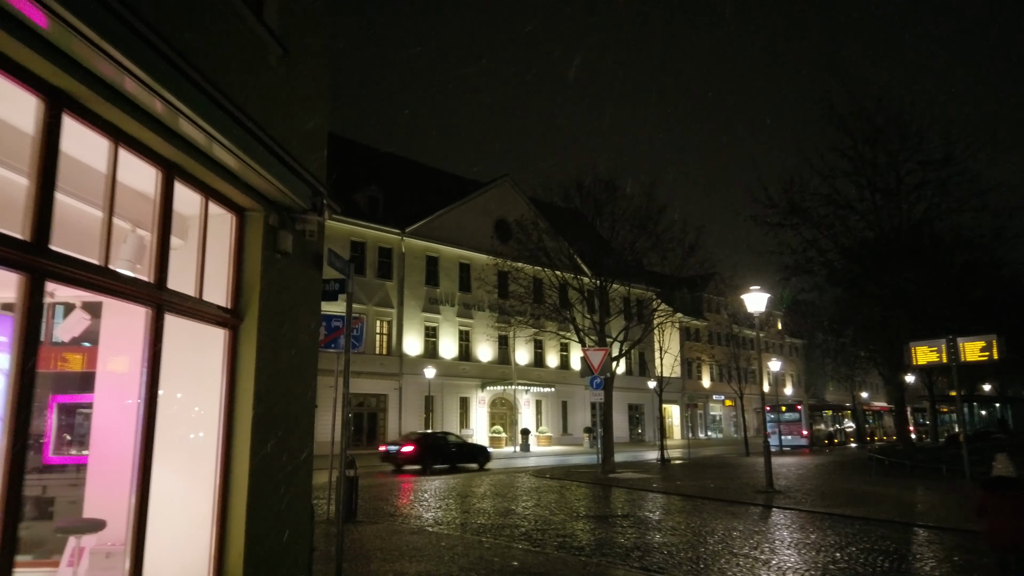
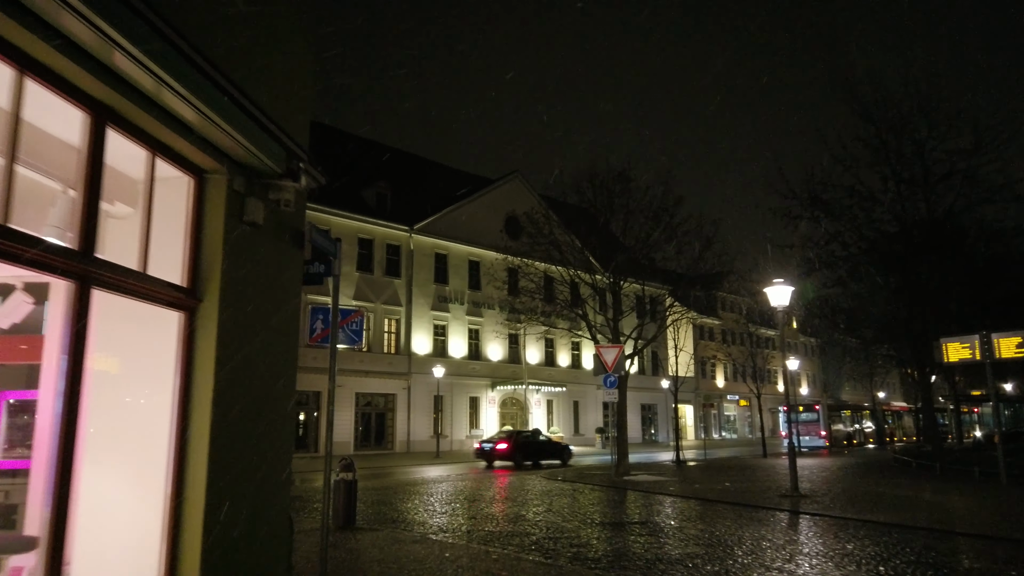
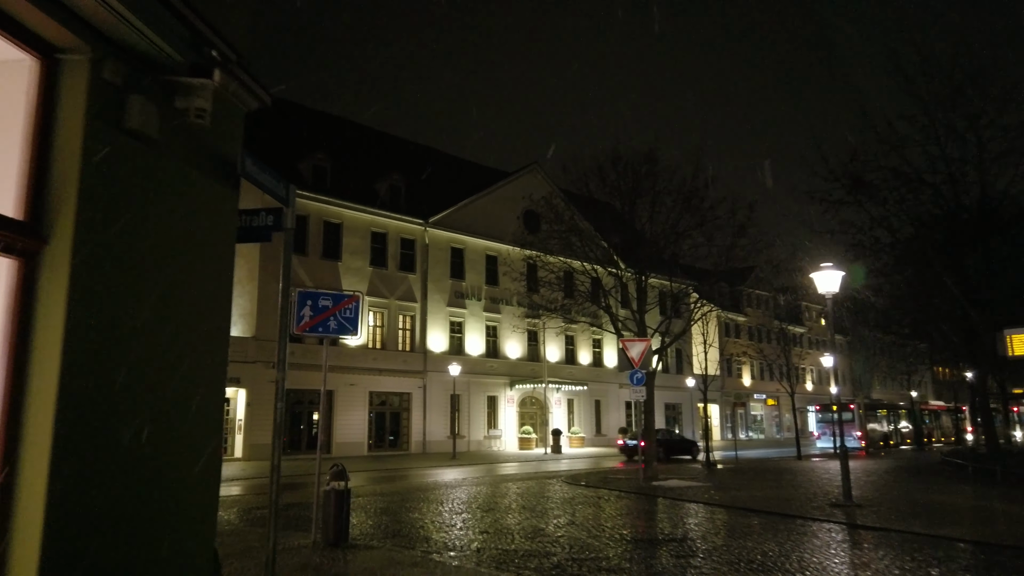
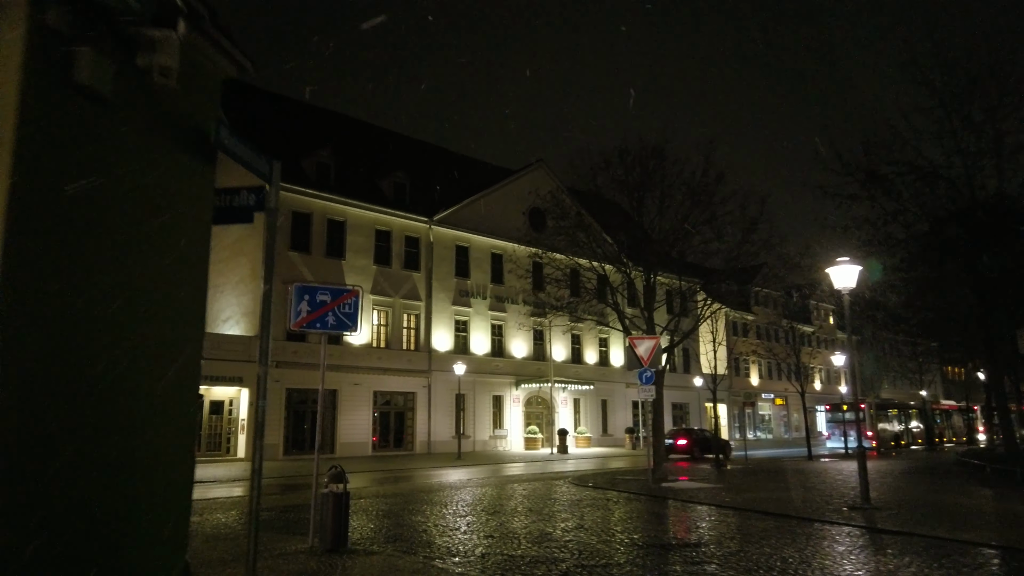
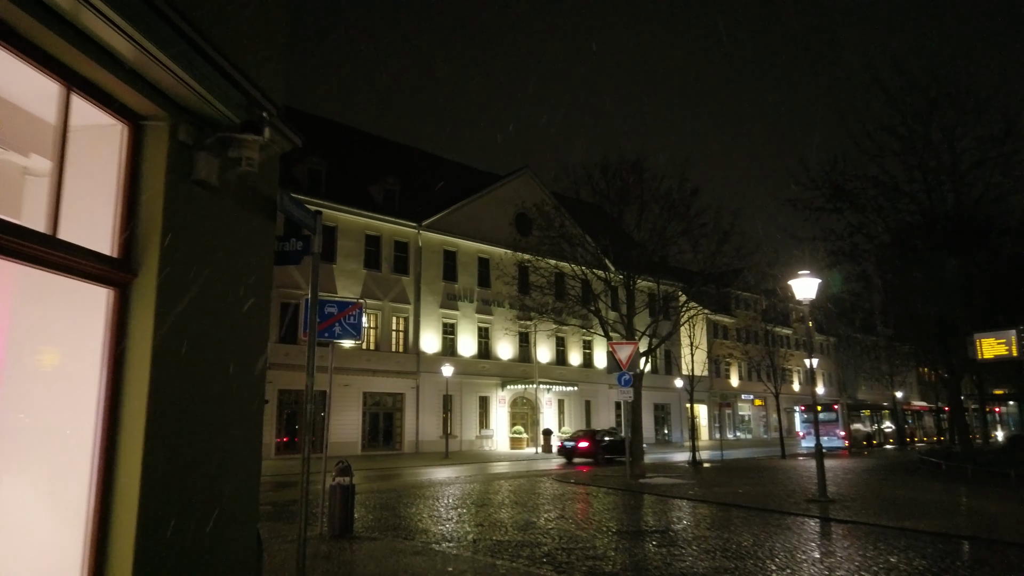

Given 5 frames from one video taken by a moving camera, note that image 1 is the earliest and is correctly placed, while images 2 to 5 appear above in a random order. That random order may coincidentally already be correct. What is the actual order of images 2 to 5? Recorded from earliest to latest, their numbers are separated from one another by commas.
2, 5, 3, 4
